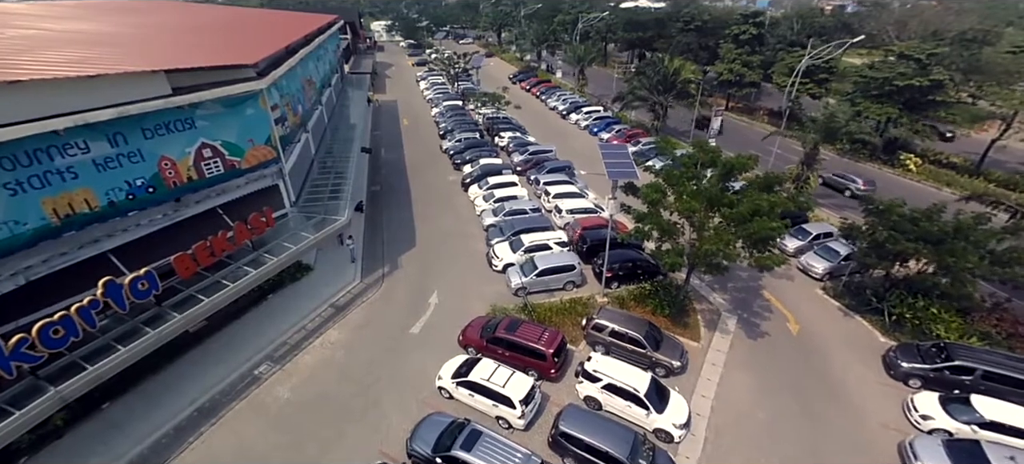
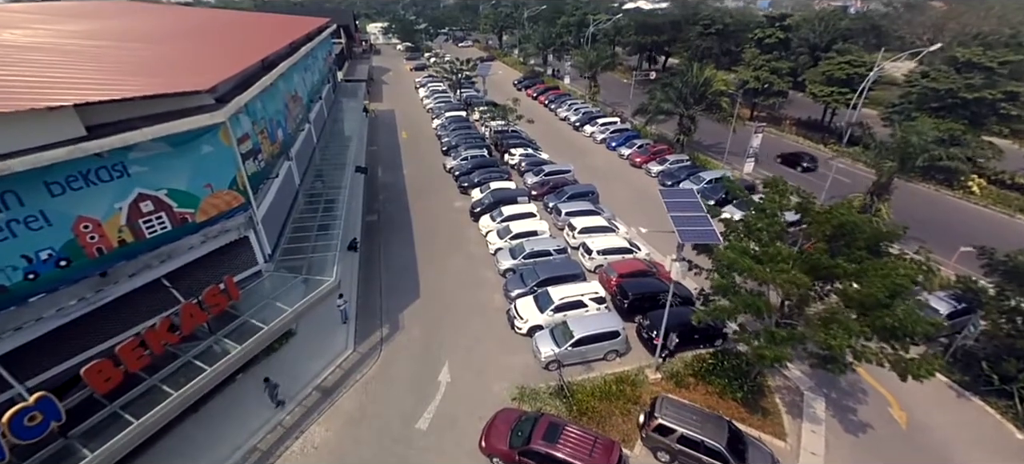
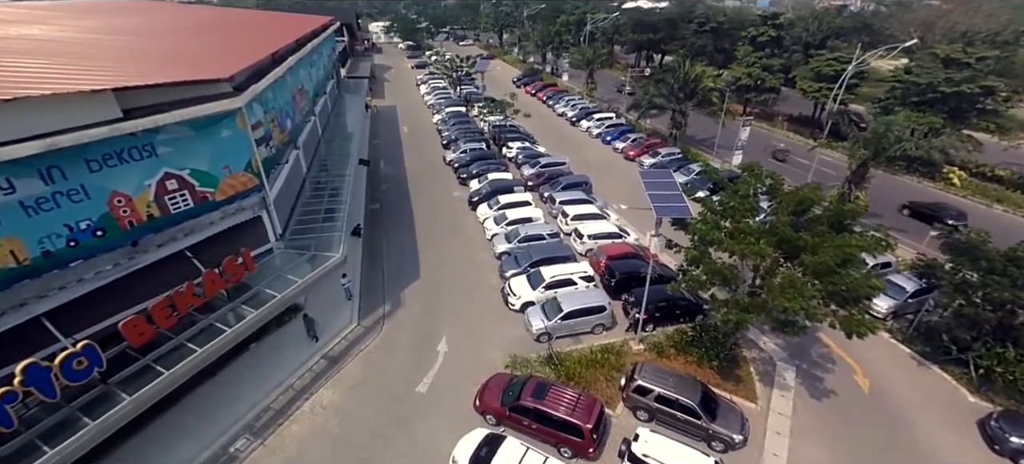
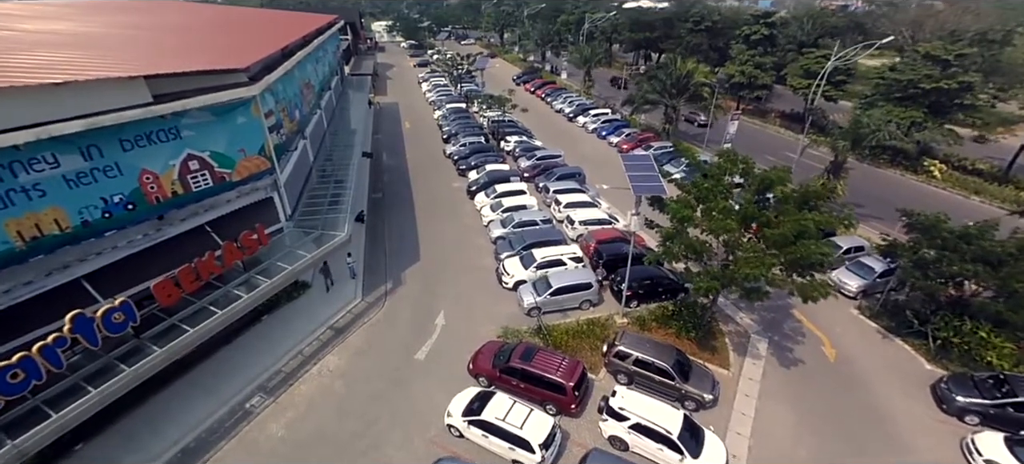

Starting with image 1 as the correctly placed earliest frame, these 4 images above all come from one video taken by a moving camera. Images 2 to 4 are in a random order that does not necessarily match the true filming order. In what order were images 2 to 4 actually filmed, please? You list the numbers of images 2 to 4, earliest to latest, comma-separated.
4, 3, 2
